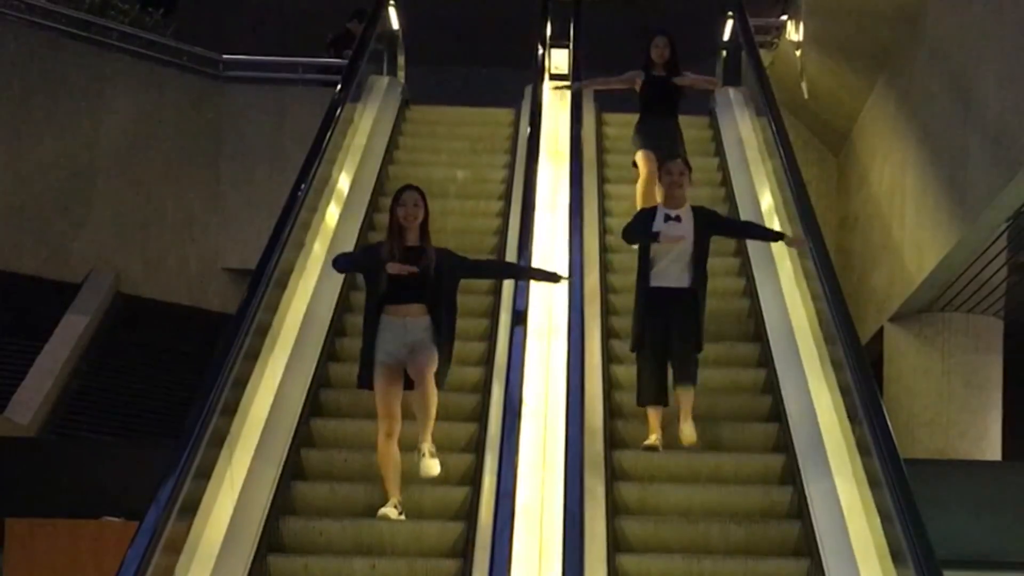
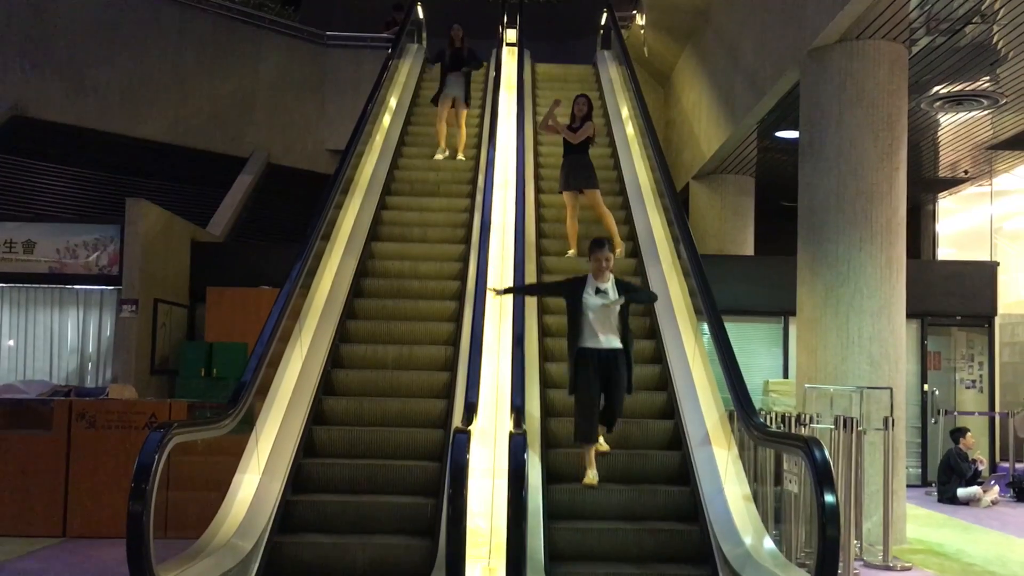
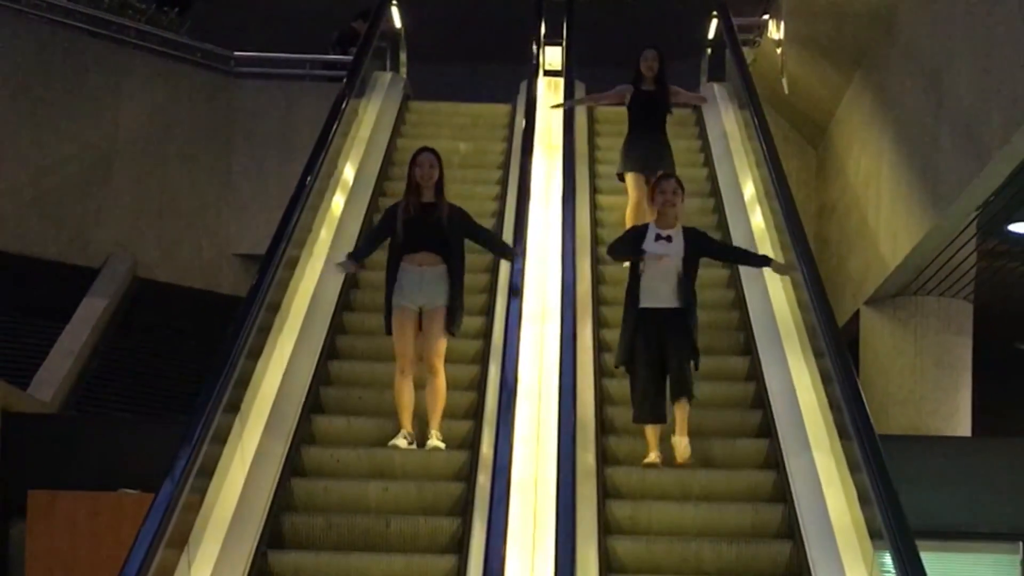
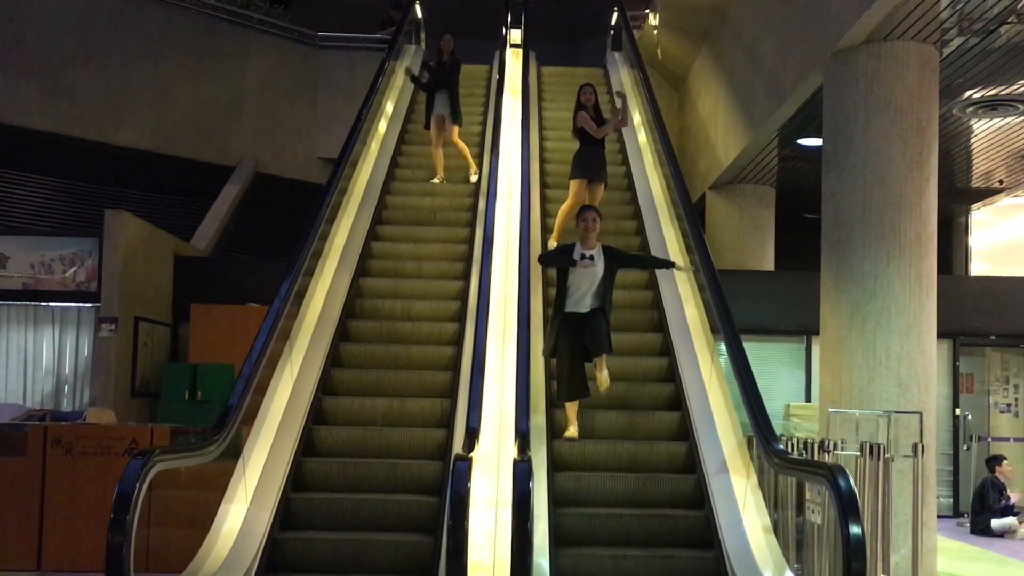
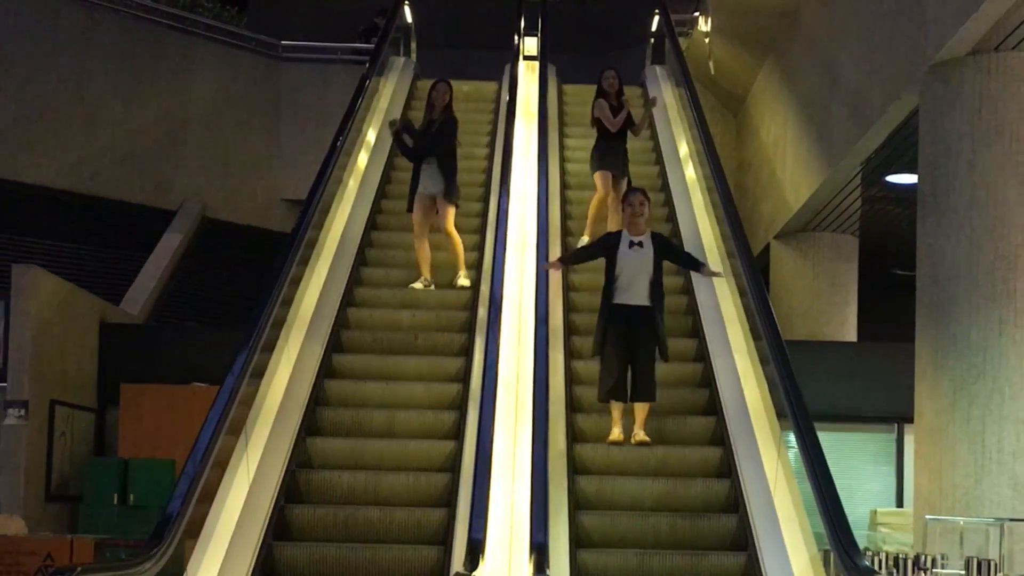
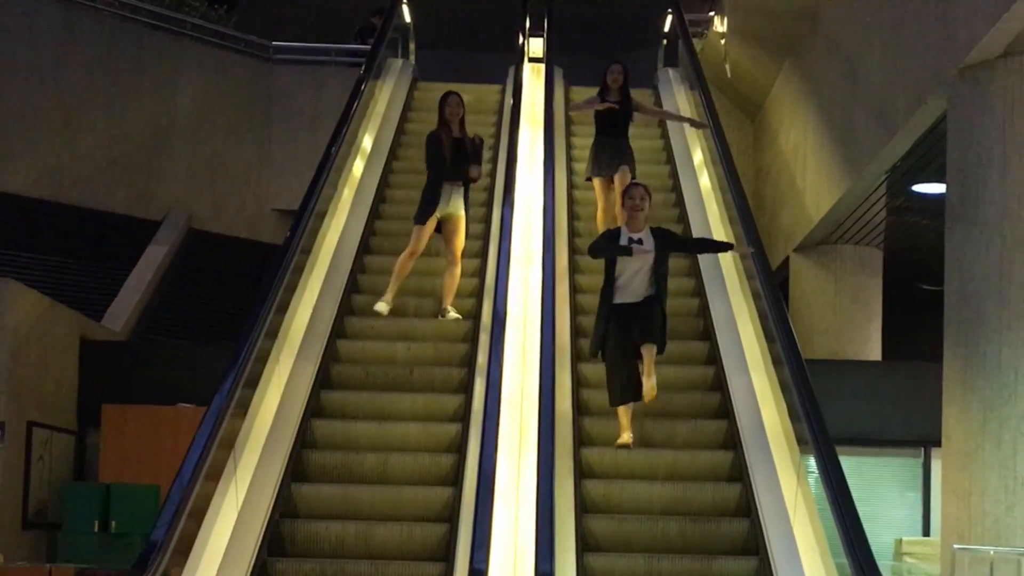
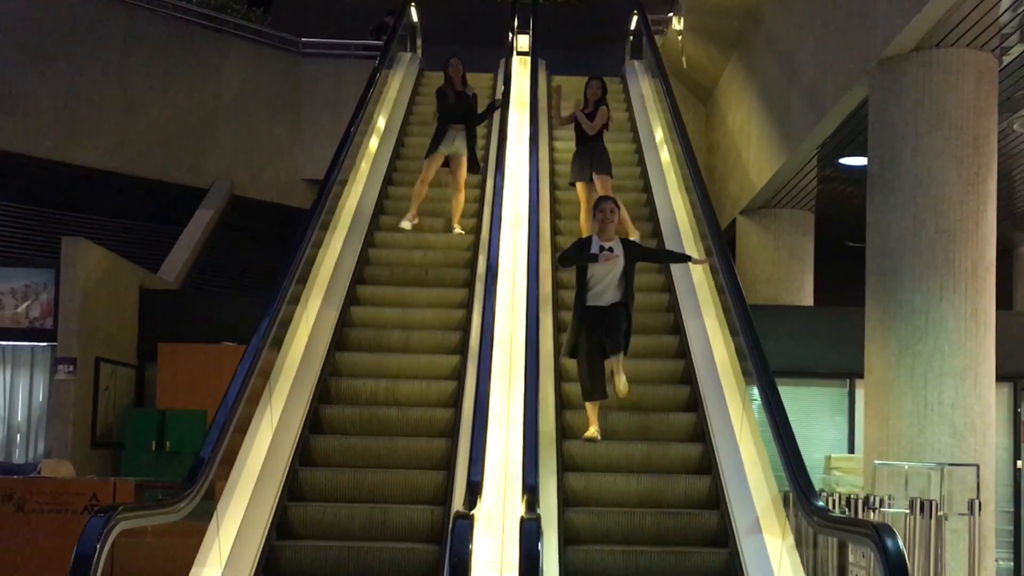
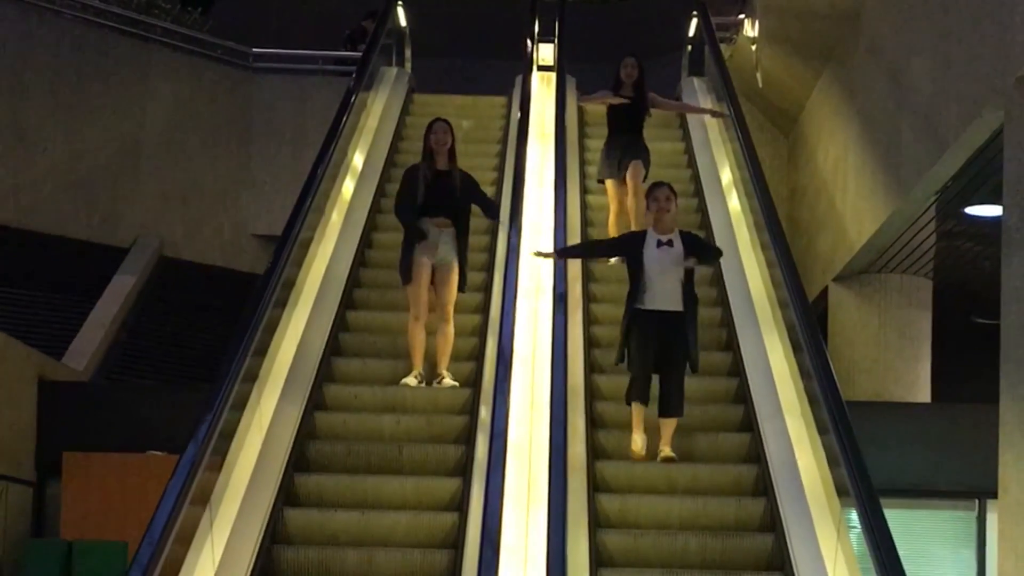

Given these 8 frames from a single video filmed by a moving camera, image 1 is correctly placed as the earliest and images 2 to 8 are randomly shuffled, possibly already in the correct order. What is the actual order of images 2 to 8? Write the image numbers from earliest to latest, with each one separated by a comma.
3, 8, 6, 5, 7, 4, 2
